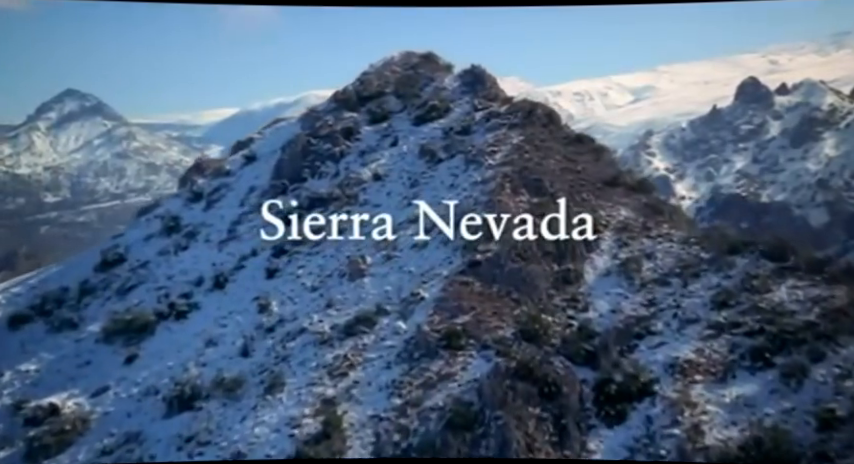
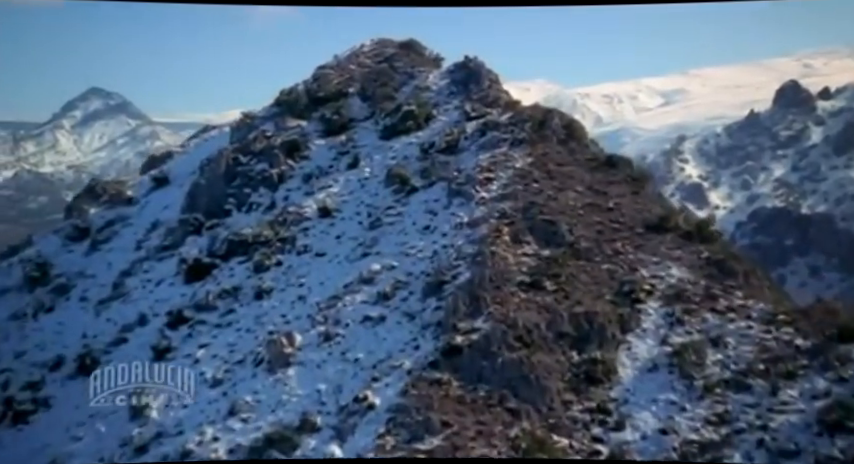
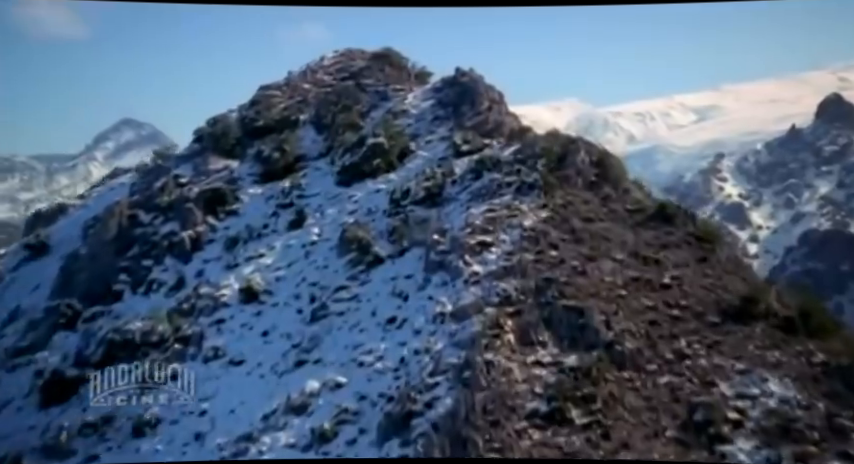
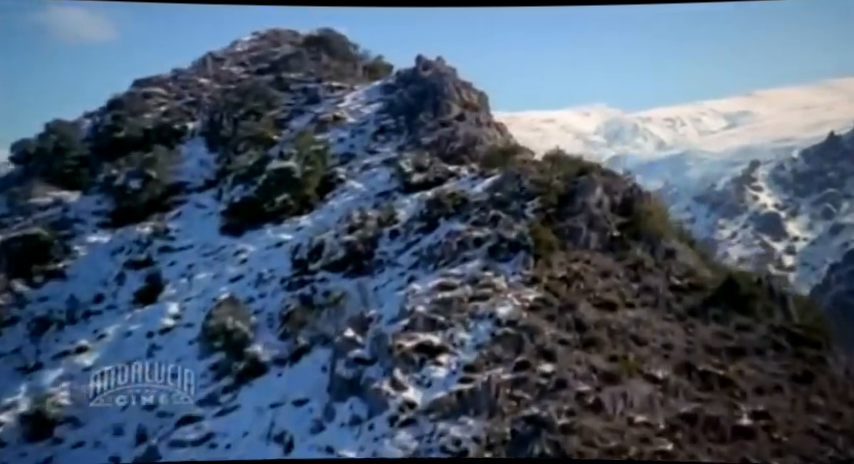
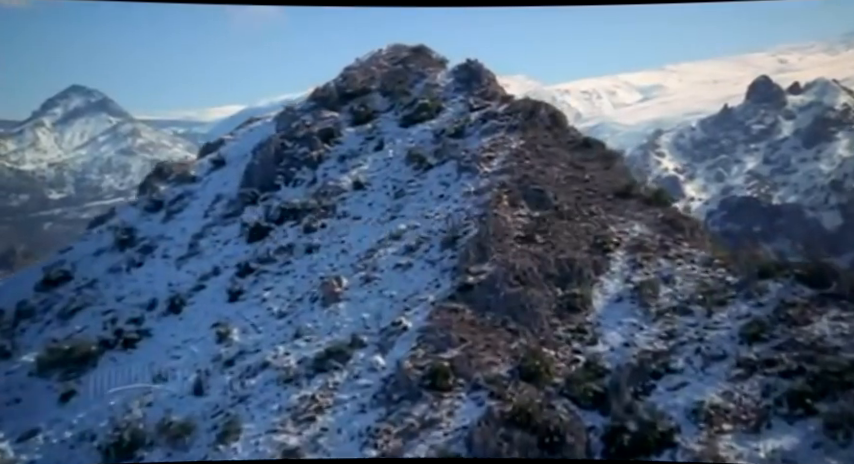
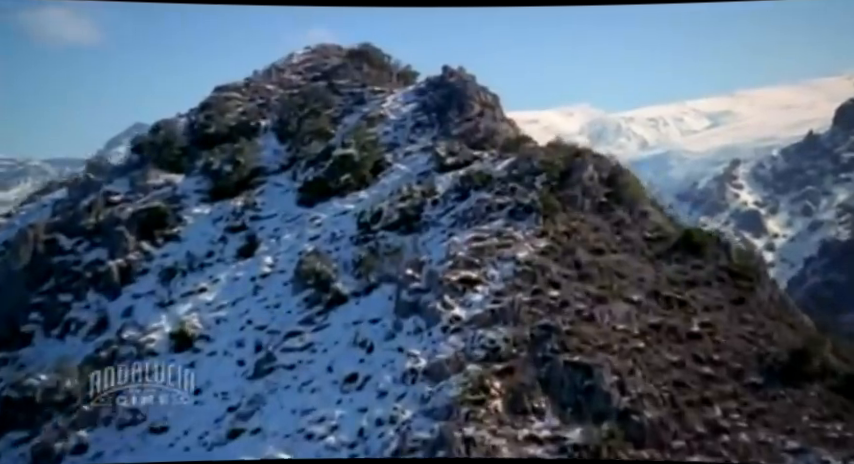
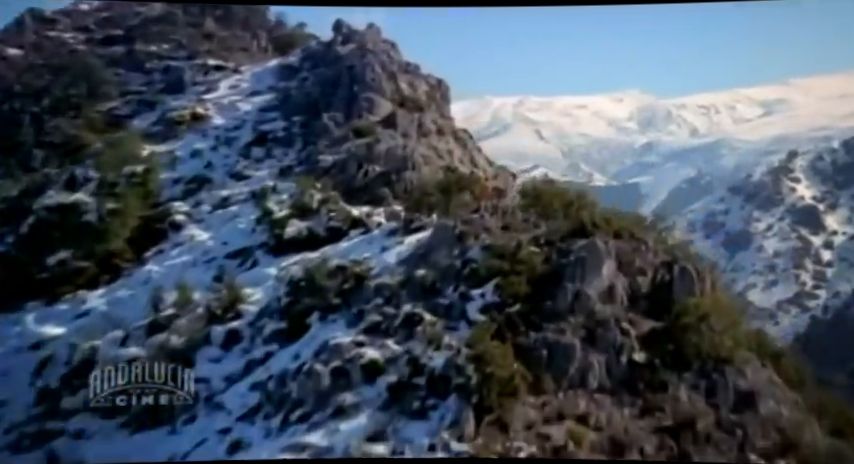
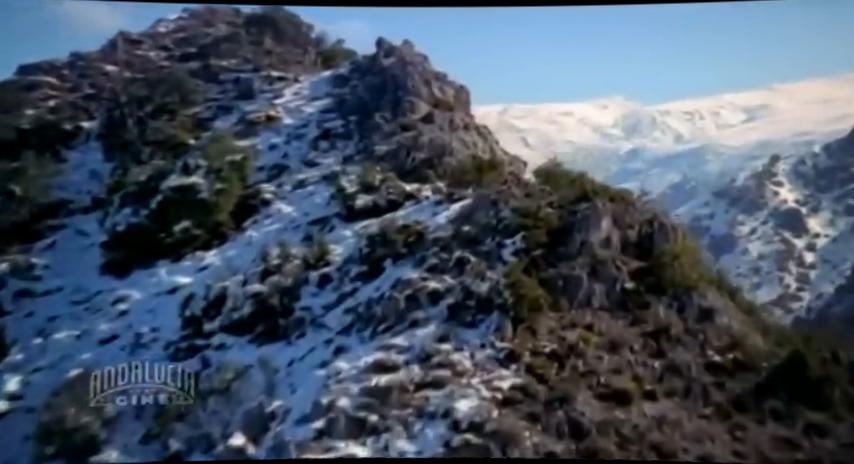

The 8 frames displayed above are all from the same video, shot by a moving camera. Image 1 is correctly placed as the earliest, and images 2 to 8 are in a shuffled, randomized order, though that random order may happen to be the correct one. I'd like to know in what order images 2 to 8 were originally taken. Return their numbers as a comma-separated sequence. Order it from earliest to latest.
5, 2, 3, 6, 4, 8, 7
